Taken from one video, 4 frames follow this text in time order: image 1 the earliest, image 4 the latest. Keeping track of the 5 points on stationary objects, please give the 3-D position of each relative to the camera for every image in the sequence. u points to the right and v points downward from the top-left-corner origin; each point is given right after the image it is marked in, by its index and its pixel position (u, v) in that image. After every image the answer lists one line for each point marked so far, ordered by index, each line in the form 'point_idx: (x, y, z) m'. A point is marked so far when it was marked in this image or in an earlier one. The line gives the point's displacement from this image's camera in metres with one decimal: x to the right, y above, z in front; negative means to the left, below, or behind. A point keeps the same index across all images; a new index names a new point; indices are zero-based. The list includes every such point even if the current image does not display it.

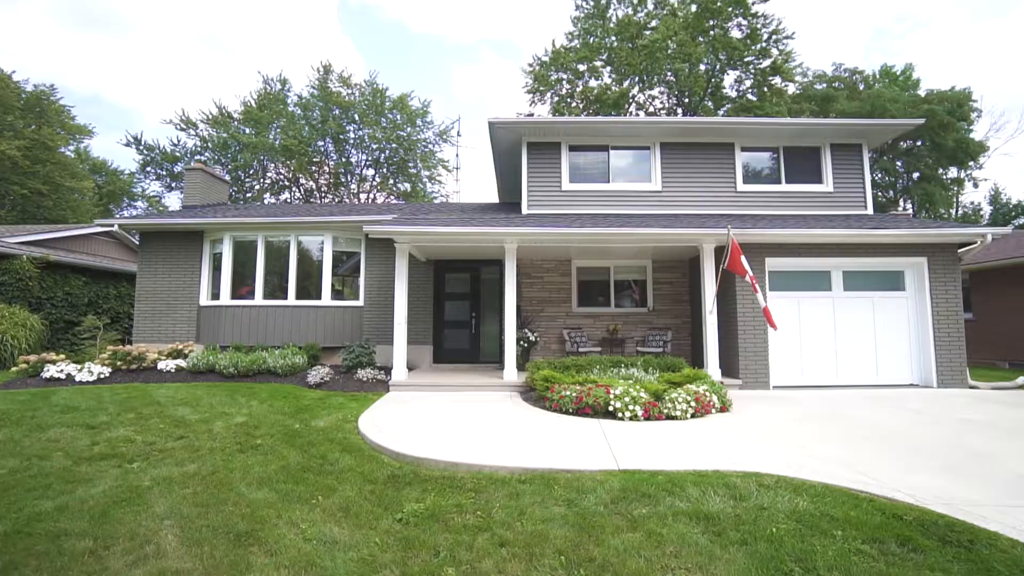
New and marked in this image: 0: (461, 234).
0: (-1.0, +1.1, +8.6) m
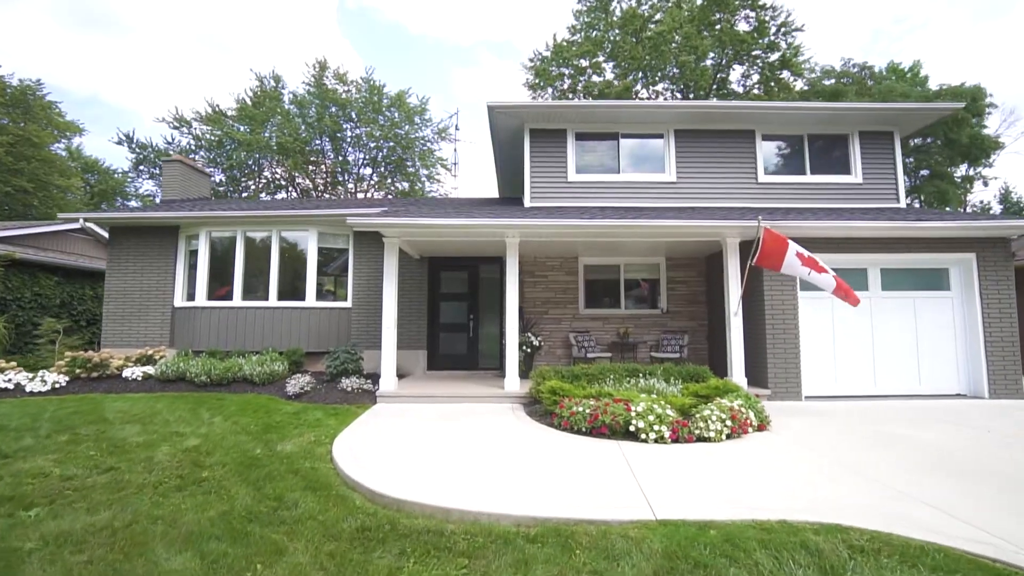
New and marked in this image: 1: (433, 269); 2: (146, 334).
0: (-1.0, +1.1, +7.7) m
1: (-1.8, +0.4, +10.1) m
2: (-8.4, -1.1, +10.1) m
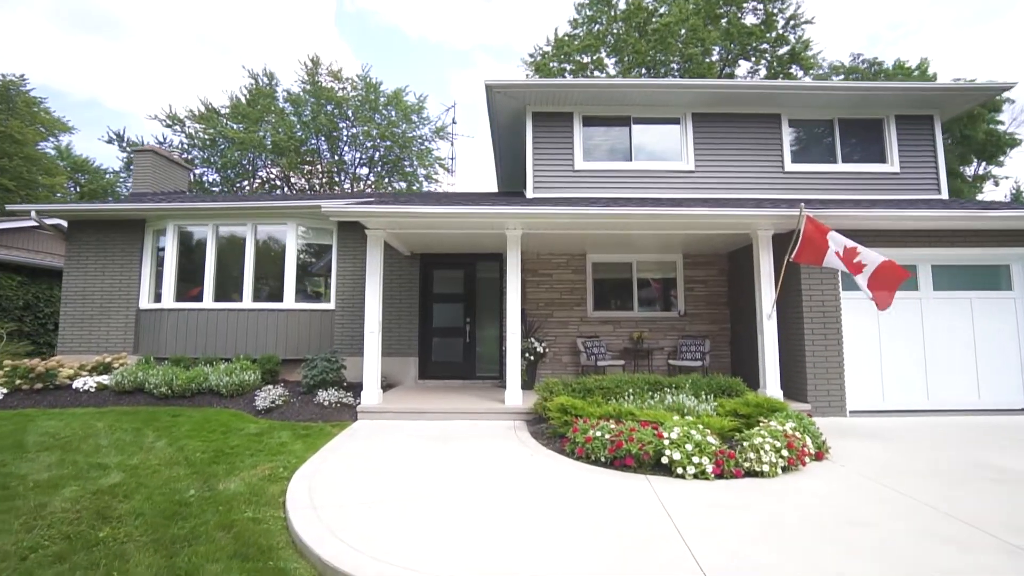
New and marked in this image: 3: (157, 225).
0: (-1.0, +1.1, +6.7) m
1: (-1.8, +0.4, +9.1) m
2: (-8.4, -1.1, +9.1) m
3: (-7.5, +1.3, +9.2) m
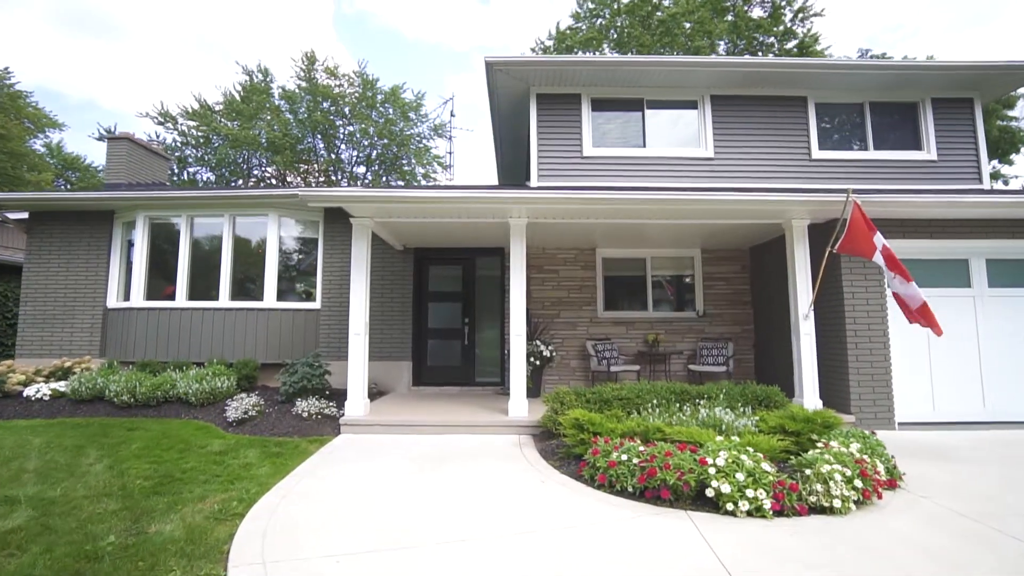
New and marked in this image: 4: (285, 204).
0: (-0.9, +1.1, +6.0) m
1: (-1.7, +0.5, +8.3) m
2: (-8.4, -1.0, +8.3) m
3: (-7.4, +1.4, +8.4) m
4: (-4.2, +1.6, +8.1) m
